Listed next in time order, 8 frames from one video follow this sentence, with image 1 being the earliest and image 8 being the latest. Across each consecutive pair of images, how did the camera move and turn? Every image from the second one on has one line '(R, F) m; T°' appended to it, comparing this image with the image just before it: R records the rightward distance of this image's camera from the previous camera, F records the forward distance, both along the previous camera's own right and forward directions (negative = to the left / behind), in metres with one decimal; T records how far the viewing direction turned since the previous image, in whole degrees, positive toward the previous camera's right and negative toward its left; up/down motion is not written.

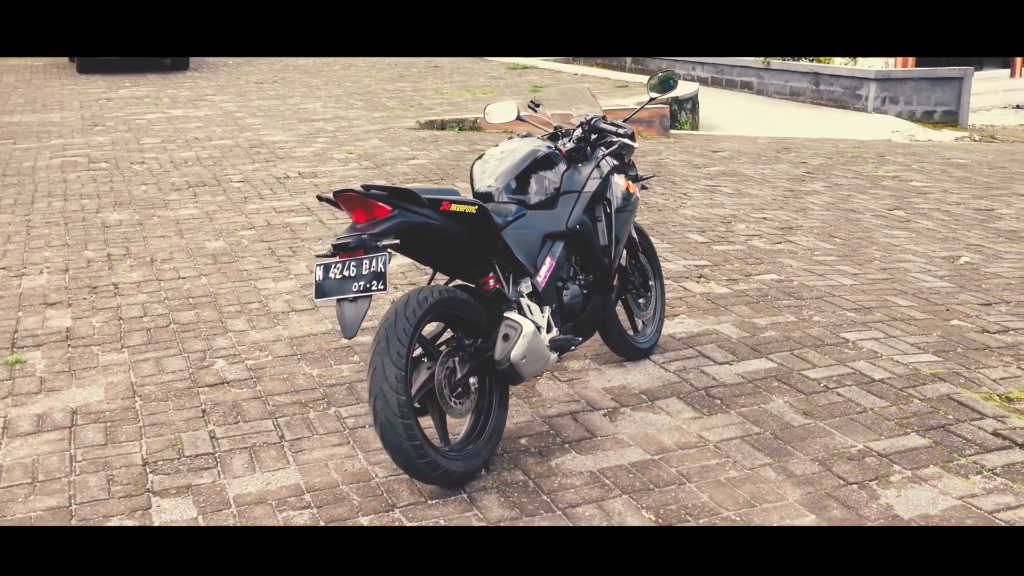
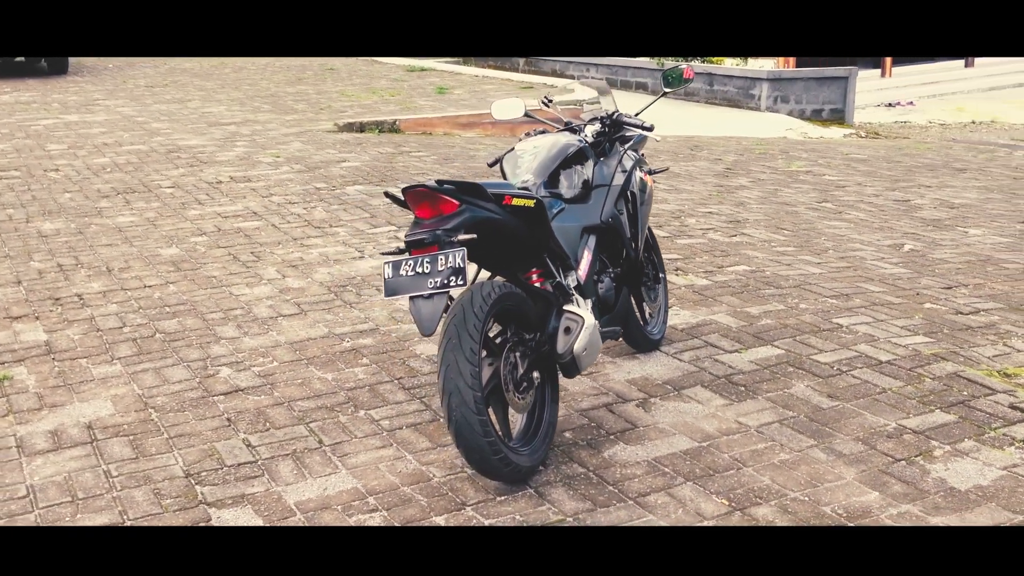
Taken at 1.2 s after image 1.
(-0.6, 0.0) m; +7°
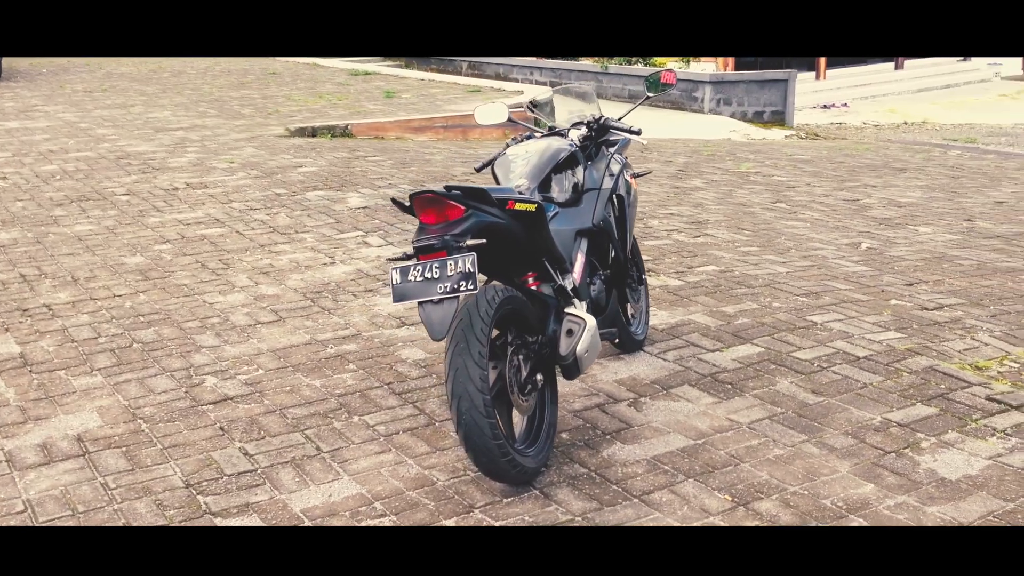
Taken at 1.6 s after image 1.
(-0.2, 0.0) m; +3°
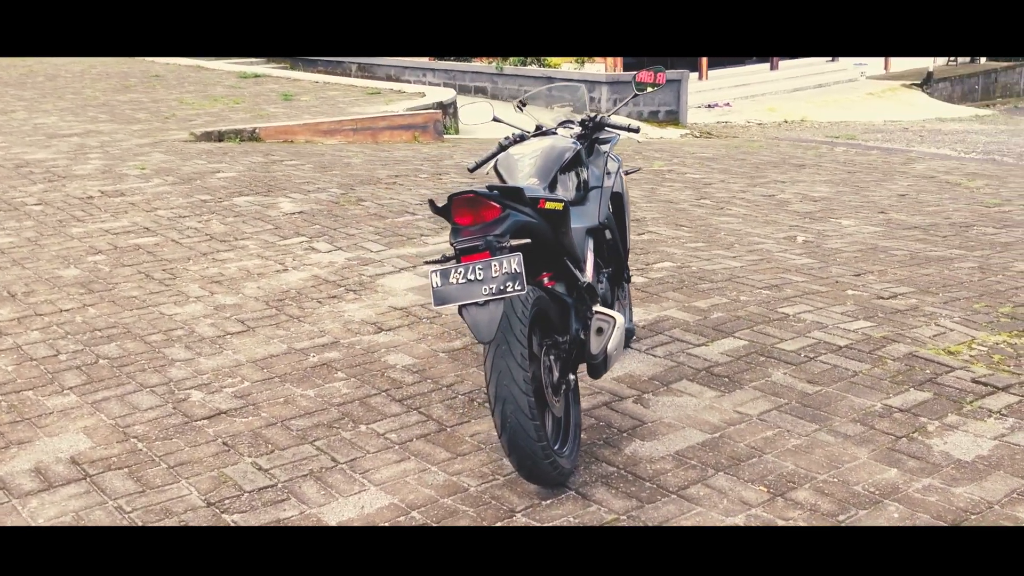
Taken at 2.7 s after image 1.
(-0.5, +0.1) m; +7°
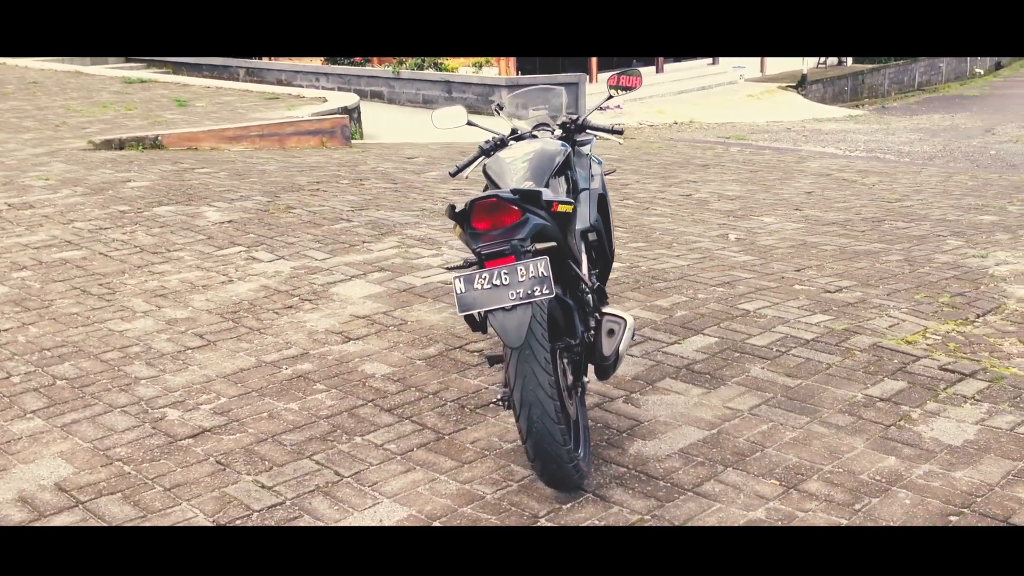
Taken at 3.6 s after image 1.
(-0.4, +0.1) m; +6°
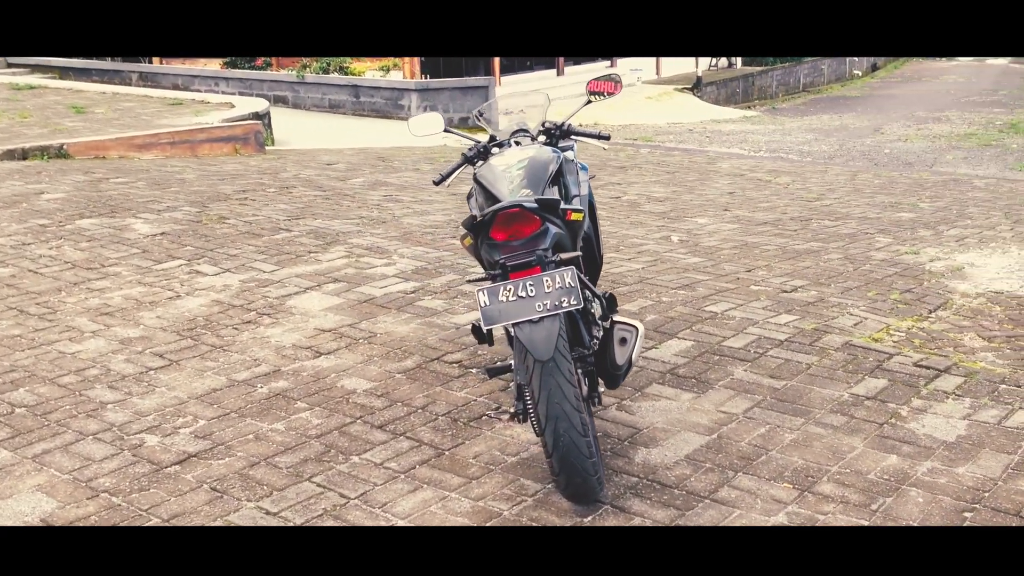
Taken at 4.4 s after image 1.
(-0.4, +0.1) m; +6°
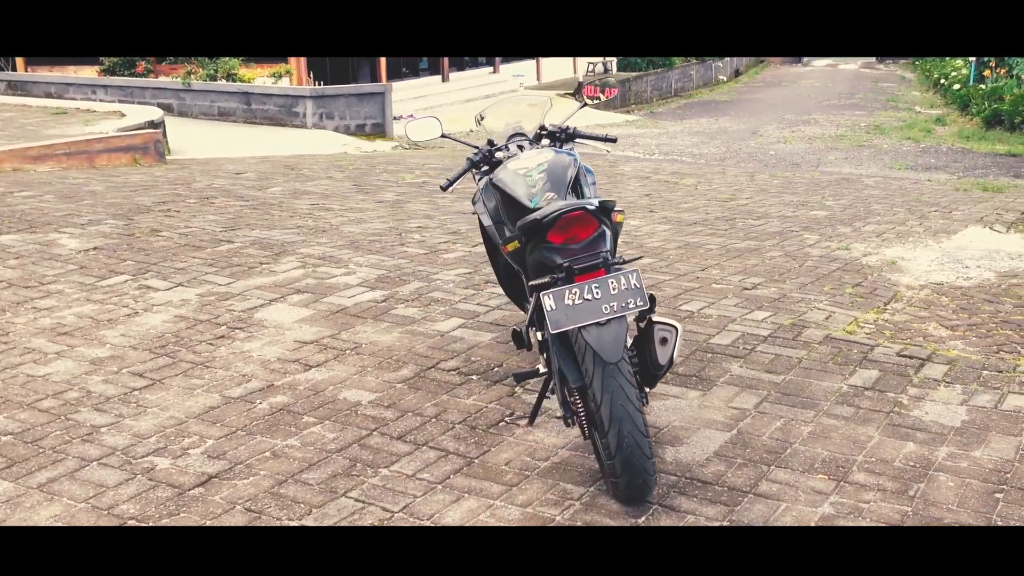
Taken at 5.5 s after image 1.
(-0.6, +0.1) m; +7°
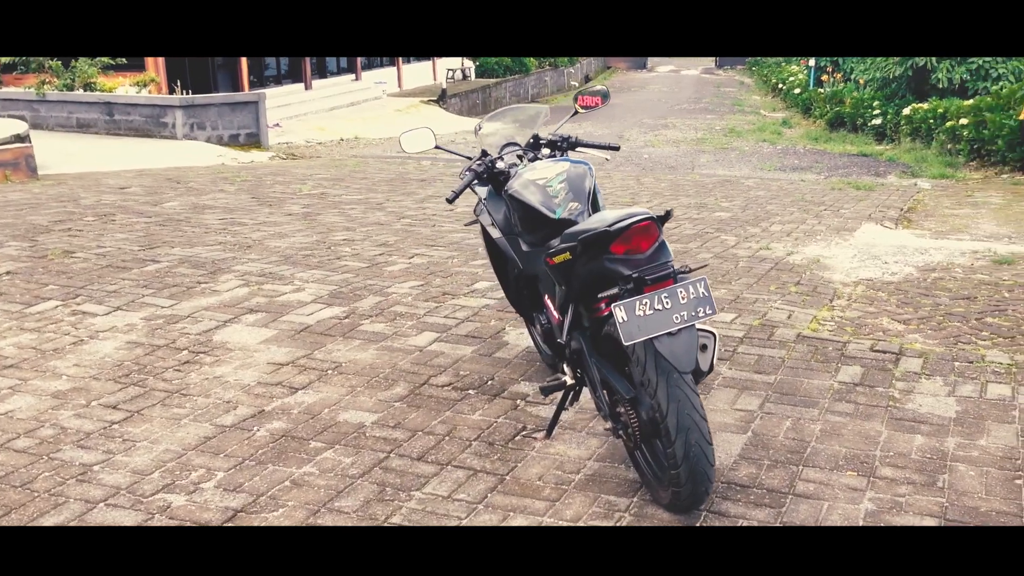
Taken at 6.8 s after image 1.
(-0.7, +0.1) m; +8°
